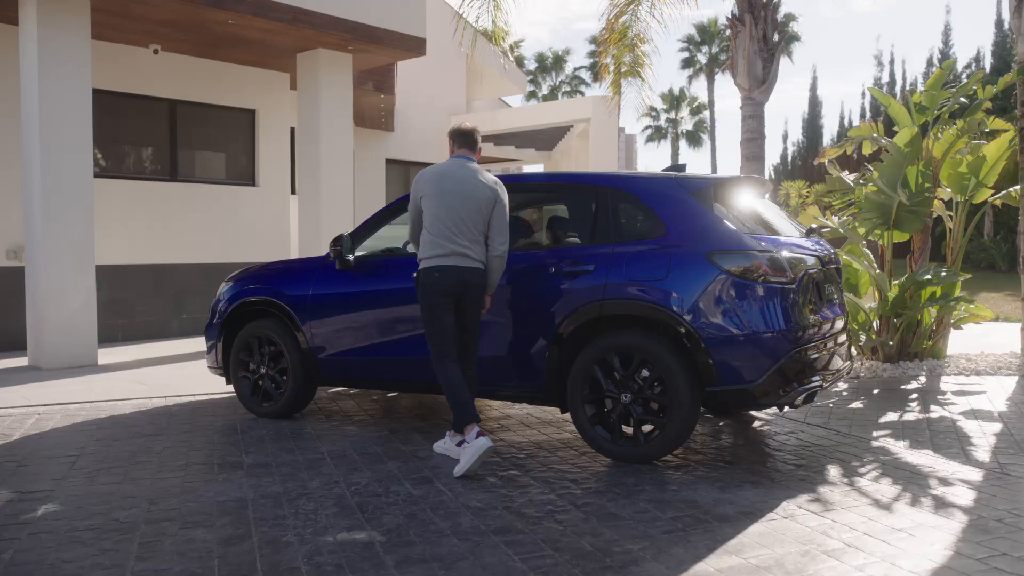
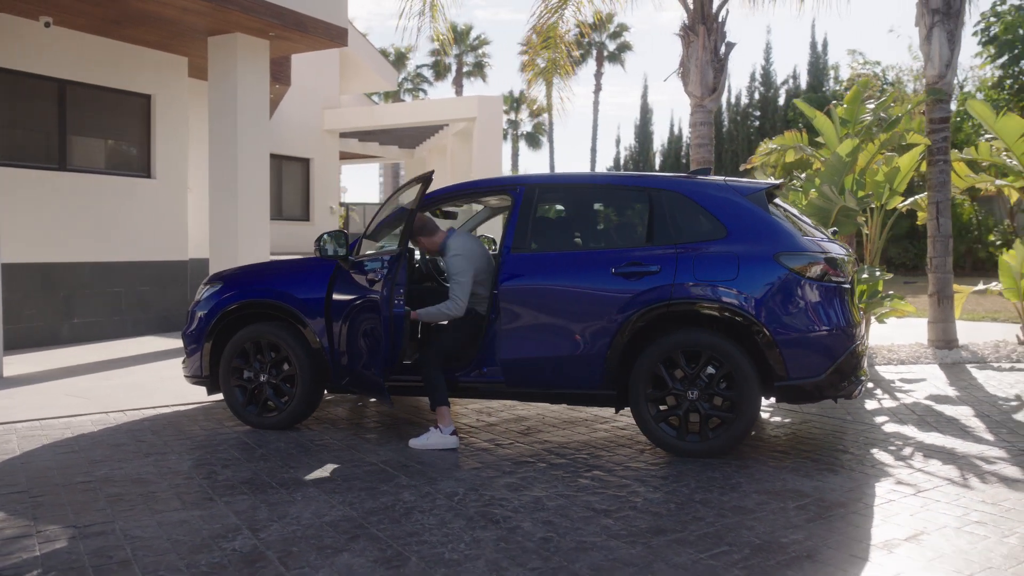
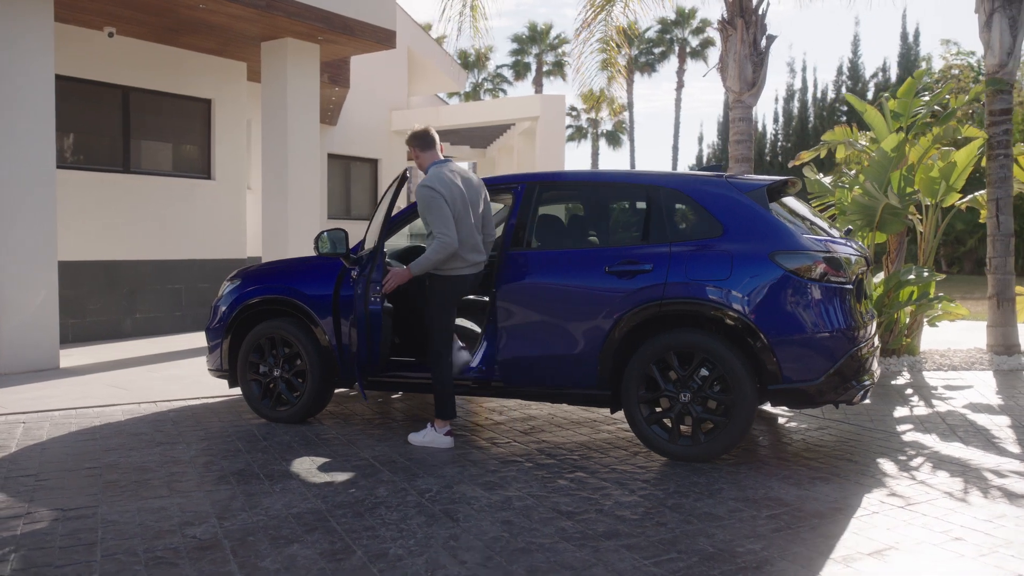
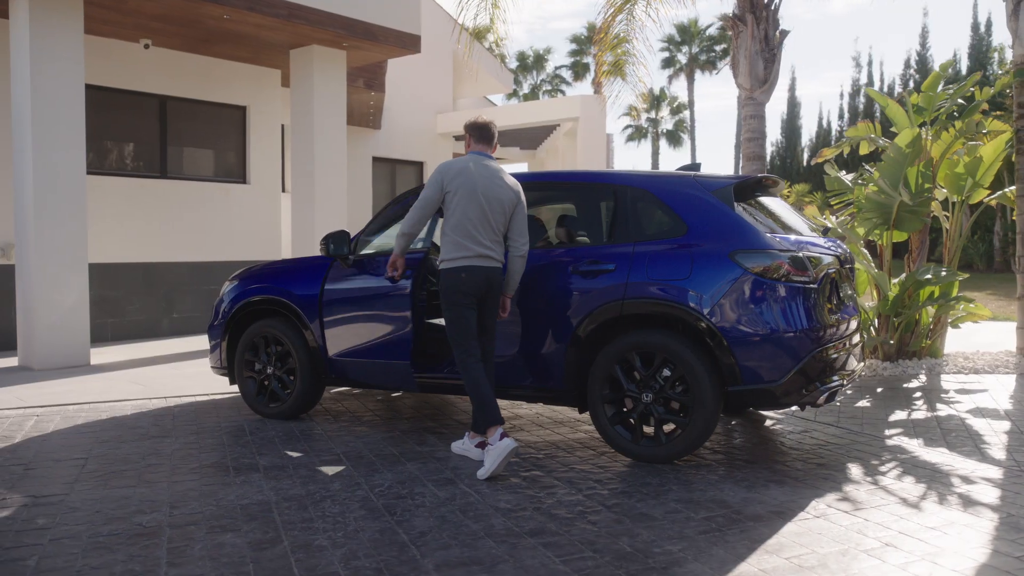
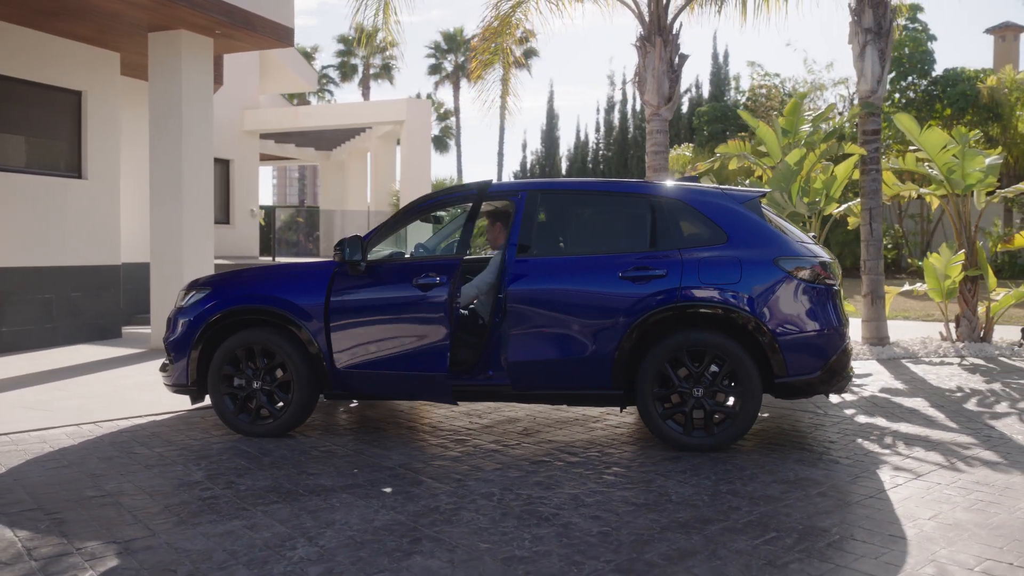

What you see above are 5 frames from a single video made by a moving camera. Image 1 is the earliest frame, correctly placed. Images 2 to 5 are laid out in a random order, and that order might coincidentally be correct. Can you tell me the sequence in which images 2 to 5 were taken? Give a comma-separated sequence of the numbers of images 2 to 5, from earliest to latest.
4, 3, 2, 5
